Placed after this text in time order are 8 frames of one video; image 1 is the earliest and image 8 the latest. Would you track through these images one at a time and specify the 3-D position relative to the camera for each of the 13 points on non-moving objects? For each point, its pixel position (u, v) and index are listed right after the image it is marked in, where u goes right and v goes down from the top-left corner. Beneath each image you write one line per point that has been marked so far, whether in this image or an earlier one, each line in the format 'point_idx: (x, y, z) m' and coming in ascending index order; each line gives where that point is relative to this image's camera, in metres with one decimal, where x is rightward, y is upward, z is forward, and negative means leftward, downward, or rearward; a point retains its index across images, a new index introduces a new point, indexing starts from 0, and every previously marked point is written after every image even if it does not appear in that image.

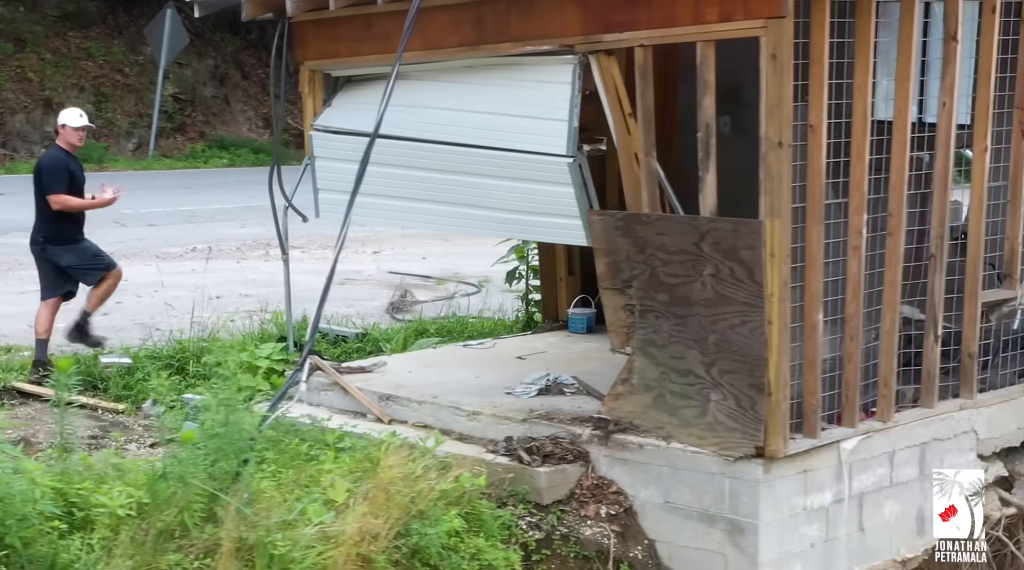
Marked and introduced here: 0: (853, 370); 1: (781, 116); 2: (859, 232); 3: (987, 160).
0: (+1.5, -0.4, +5.6) m
1: (+1.1, +0.7, +5.0) m
2: (+1.5, +0.2, +5.5) m
3: (+2.3, +0.6, +6.1) m
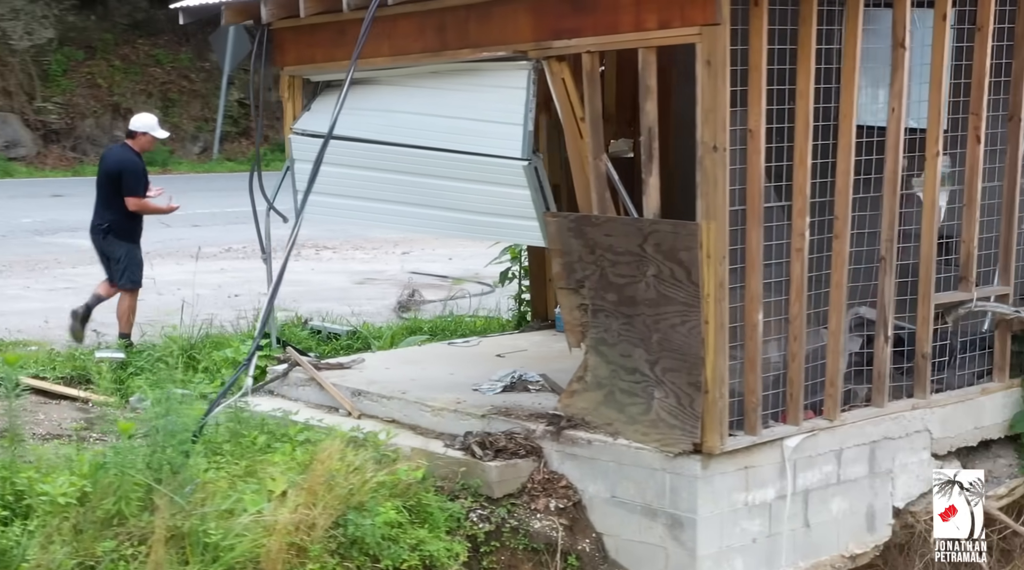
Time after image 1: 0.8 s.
0: (+1.3, -0.4, +5.7) m
1: (+0.8, +0.7, +5.1) m
2: (+1.3, +0.2, +5.6) m
3: (+2.1, +0.6, +6.2) m
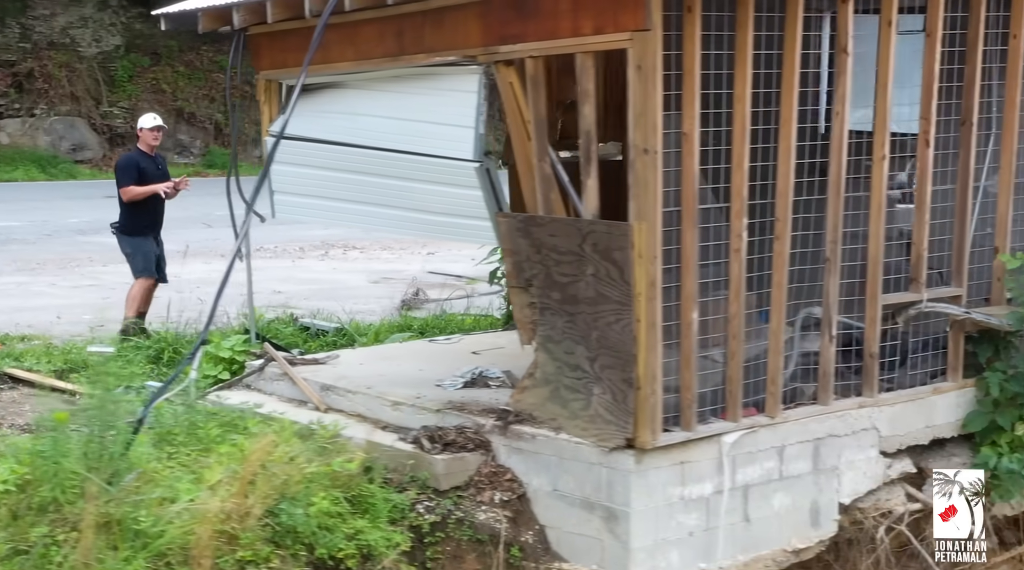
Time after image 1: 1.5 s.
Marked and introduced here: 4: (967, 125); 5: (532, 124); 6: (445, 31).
0: (+1.0, -0.4, +5.8) m
1: (+0.6, +0.7, +5.3) m
2: (+1.0, +0.2, +5.7) m
3: (+1.9, +0.6, +6.3) m
4: (+2.4, +0.8, +6.7) m
5: (+0.1, +0.7, +5.8) m
6: (-0.3, +1.2, +6.2) m
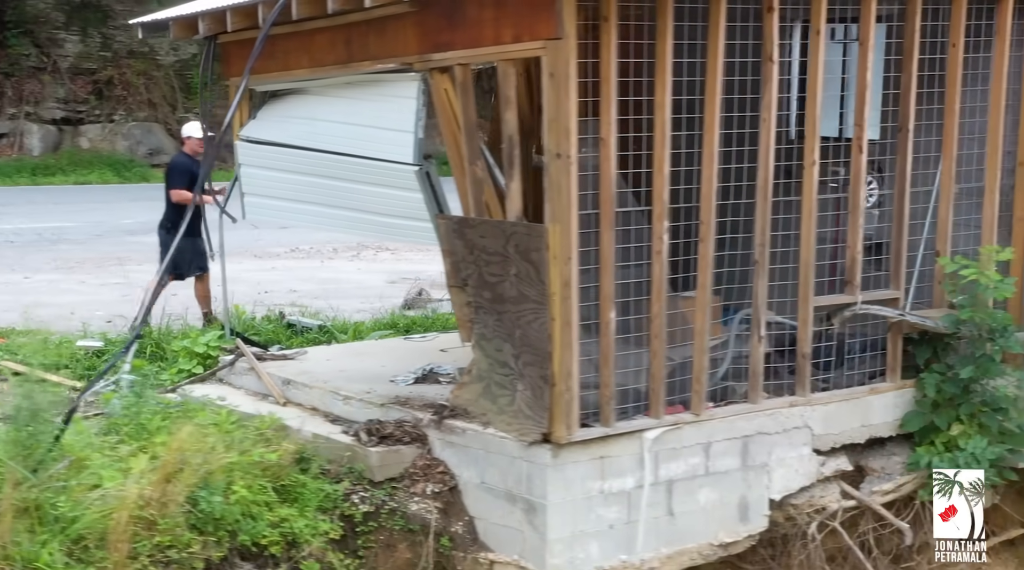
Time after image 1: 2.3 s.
0: (+0.7, -0.4, +6.0) m
1: (+0.2, +0.7, +5.5) m
2: (+0.7, +0.2, +5.9) m
3: (+1.5, +0.6, +6.5) m
4: (+2.1, +0.8, +6.8) m
5: (-0.2, +0.7, +6.1) m
6: (-0.6, +1.2, +6.5) m
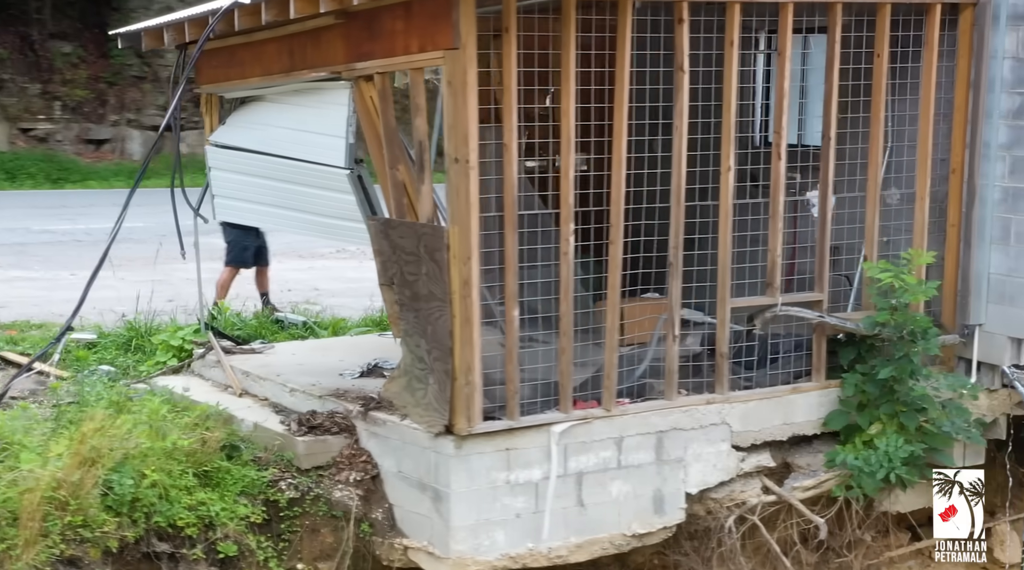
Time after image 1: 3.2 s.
0: (+0.3, -0.4, +6.3) m
1: (-0.2, +0.7, +5.7) m
2: (+0.3, +0.2, +6.1) m
3: (+1.1, +0.6, +6.7) m
4: (+1.7, +0.8, +7.0) m
5: (-0.6, +0.7, +6.4) m
6: (-1.0, +1.3, +6.8) m
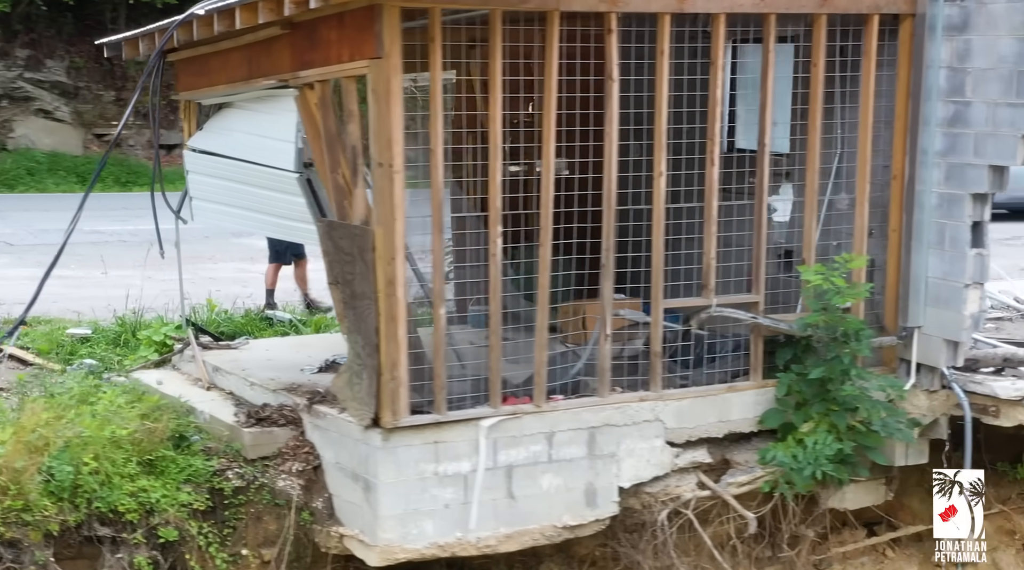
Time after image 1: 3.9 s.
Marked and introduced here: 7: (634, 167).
0: (-0.1, -0.4, +6.5) m
1: (-0.6, +0.7, +6.0) m
2: (-0.1, +0.2, +6.4) m
3: (+0.8, +0.6, +6.9) m
4: (+1.4, +0.8, +7.2) m
5: (-1.0, +0.8, +6.6) m
6: (-1.3, +1.3, +7.1) m
7: (+0.7, +0.7, +7.3) m
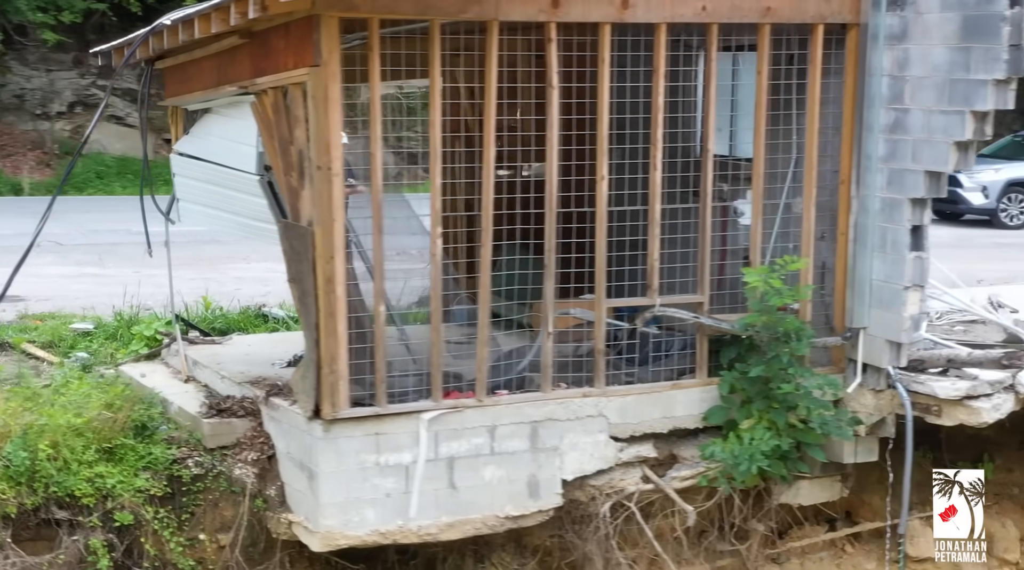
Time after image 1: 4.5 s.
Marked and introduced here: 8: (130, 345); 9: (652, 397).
0: (-0.4, -0.4, +6.8) m
1: (-0.9, +0.7, +6.3) m
2: (-0.4, +0.2, +6.7) m
3: (+0.5, +0.5, +7.1) m
4: (+1.1, +0.8, +7.4) m
5: (-1.3, +0.8, +7.0) m
6: (-1.6, +1.3, +7.4) m
7: (+0.4, +0.7, +7.5) m
8: (-3.2, -0.5, +10.6) m
9: (+0.8, -0.6, +7.5) m
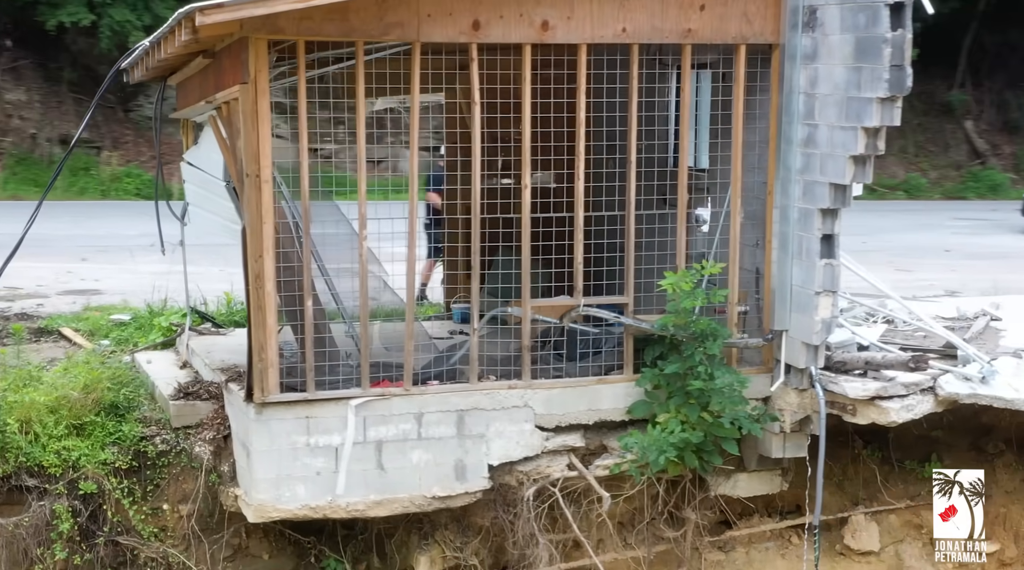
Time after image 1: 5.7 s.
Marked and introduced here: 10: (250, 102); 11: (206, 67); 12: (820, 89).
0: (-0.9, -0.4, +7.5) m
1: (-1.4, +0.7, +7.0) m
2: (-0.9, +0.2, +7.4) m
3: (+0.1, +0.5, +7.7) m
4: (+0.7, +0.8, +8.0) m
5: (-1.7, +0.8, +7.7) m
6: (-2.0, +1.3, +8.2) m
7: (0.0, +0.7, +8.1) m
8: (-3.3, -0.5, +11.5) m
9: (+0.4, -0.7, +8.0) m
10: (-1.4, +1.0, +7.0) m
11: (-2.0, +1.4, +8.1) m
12: (+1.9, +1.2, +7.7) m
